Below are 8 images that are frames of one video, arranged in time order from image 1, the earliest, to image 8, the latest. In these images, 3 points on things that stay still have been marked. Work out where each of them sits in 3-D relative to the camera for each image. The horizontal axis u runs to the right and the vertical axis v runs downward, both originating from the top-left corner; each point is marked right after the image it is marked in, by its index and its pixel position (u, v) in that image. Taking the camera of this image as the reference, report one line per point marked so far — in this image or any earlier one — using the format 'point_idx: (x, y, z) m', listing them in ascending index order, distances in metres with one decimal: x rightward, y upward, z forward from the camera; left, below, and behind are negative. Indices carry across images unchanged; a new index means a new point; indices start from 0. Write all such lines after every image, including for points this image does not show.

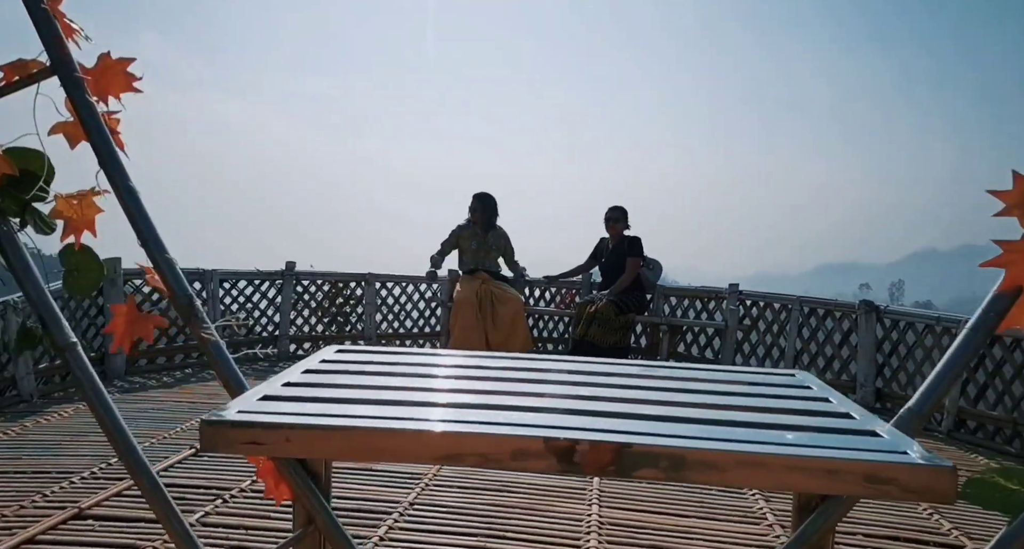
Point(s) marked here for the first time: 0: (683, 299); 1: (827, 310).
0: (+1.6, -0.2, +6.4) m
1: (+2.3, -0.3, +5.2) m
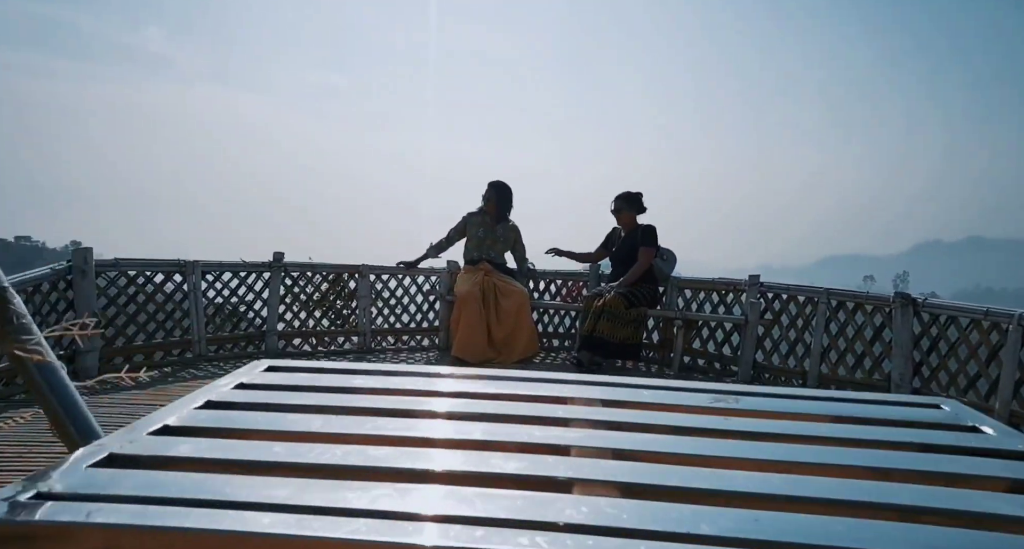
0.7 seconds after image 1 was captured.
0: (+1.6, -0.2, +6.0) m
1: (+2.3, -0.2, +4.8) m
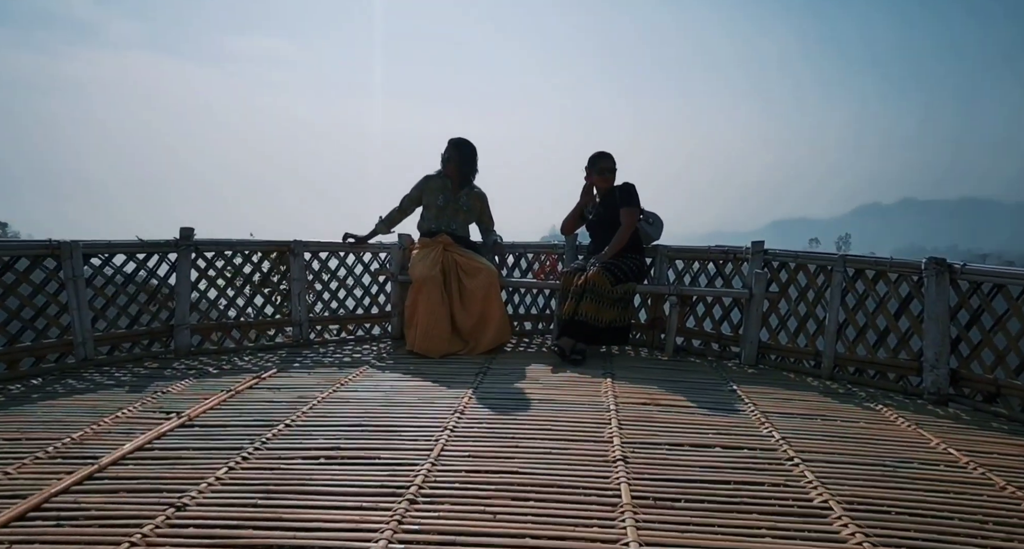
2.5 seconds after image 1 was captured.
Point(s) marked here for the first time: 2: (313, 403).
0: (+1.3, +0.1, +5.3) m
1: (+2.1, 0.0, +4.1) m
2: (-1.0, -0.6, +3.5) m
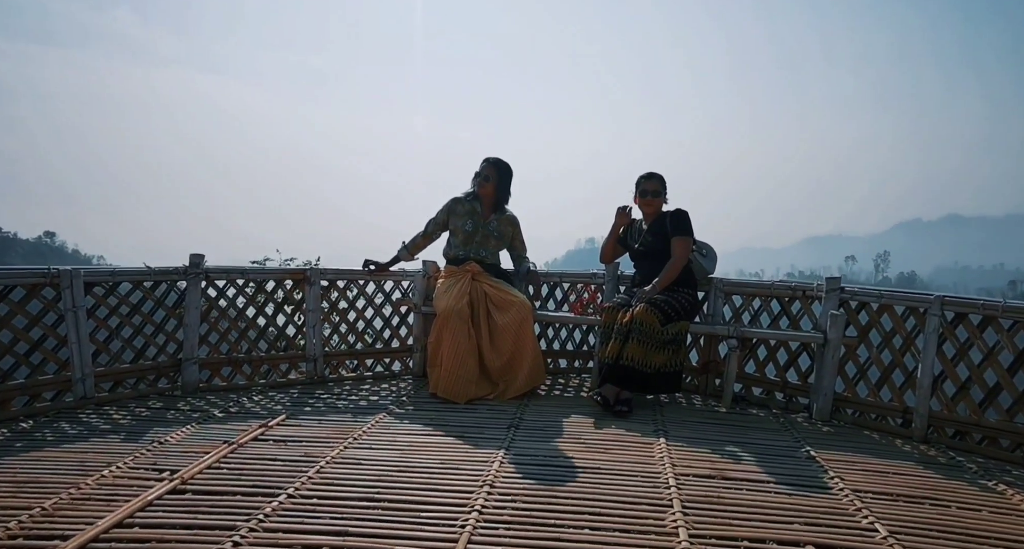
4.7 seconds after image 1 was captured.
0: (+1.6, -0.2, +4.7) m
1: (+2.3, -0.2, +3.5) m
2: (-0.8, -0.8, +3.0) m
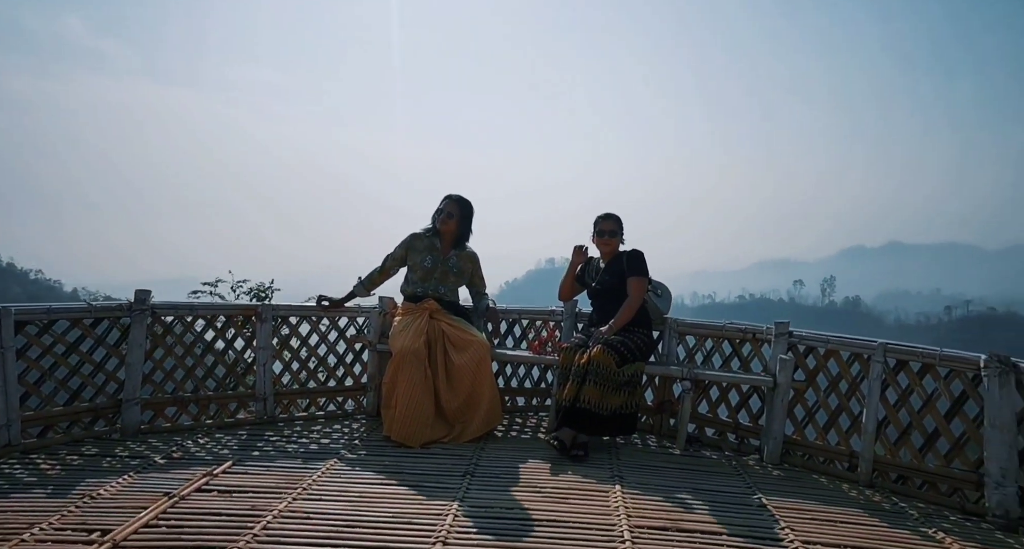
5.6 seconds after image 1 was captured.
0: (+1.3, -0.4, +4.8) m
1: (+2.1, -0.5, +3.6) m
2: (-1.0, -1.0, +2.9) m
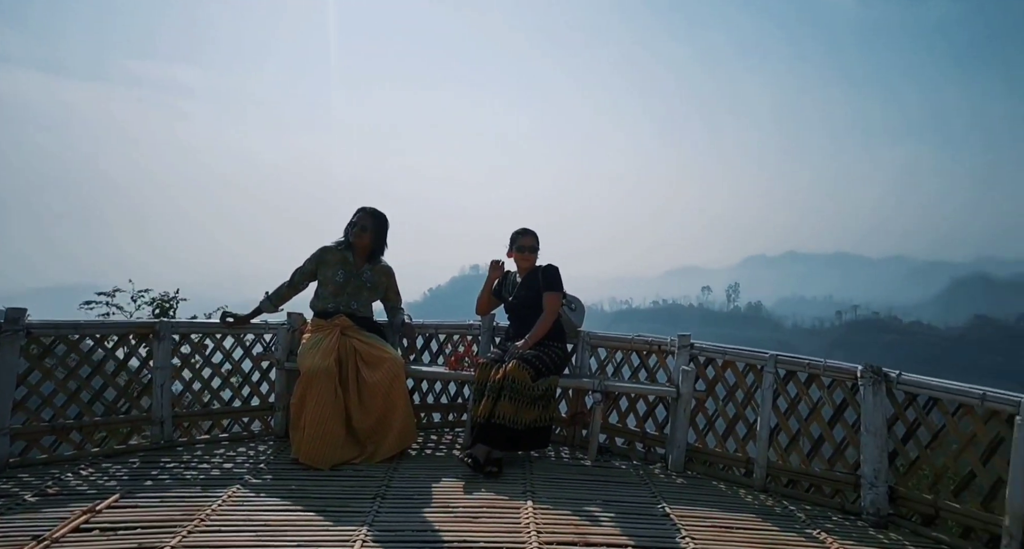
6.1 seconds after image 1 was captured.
0: (+0.7, -0.5, +4.9) m
1: (+1.6, -0.5, +3.8) m
2: (-1.4, -1.1, +2.8) m
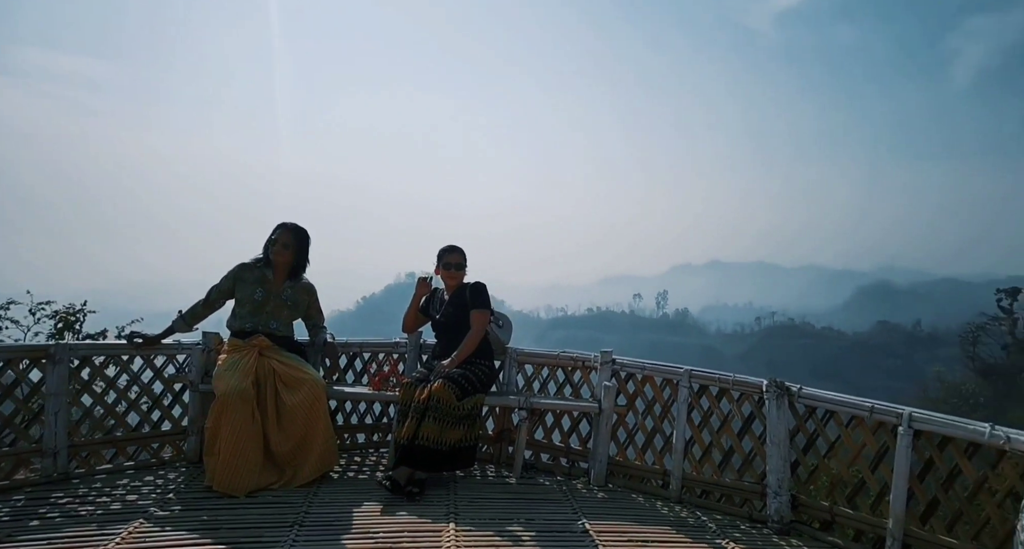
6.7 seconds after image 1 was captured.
0: (+0.2, -0.7, +5.0) m
1: (+1.2, -0.6, +4.0) m
2: (-1.7, -1.2, +2.7) m
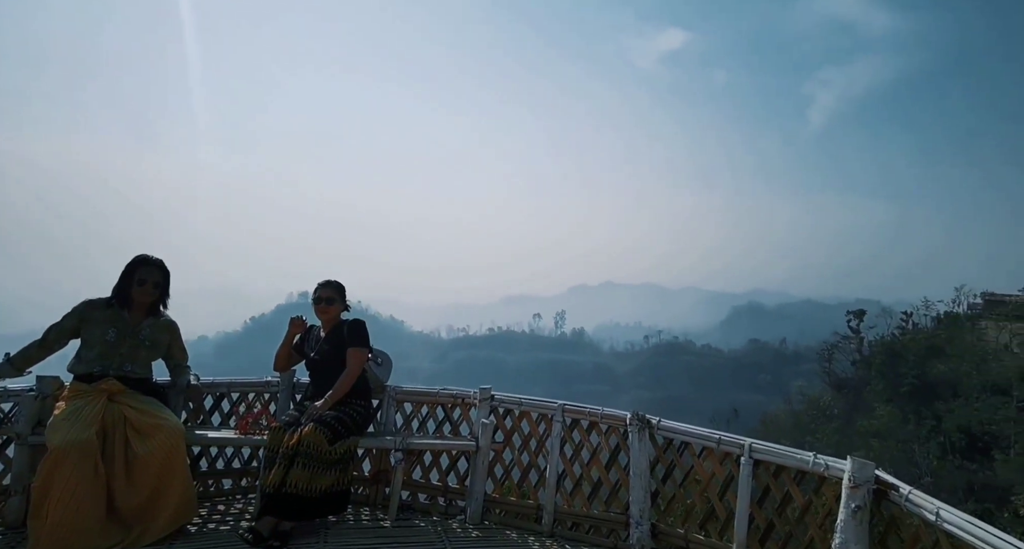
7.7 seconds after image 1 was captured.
0: (-0.7, -0.9, +5.0) m
1: (+0.5, -0.9, +4.2) m
2: (-2.2, -1.4, +2.5) m
